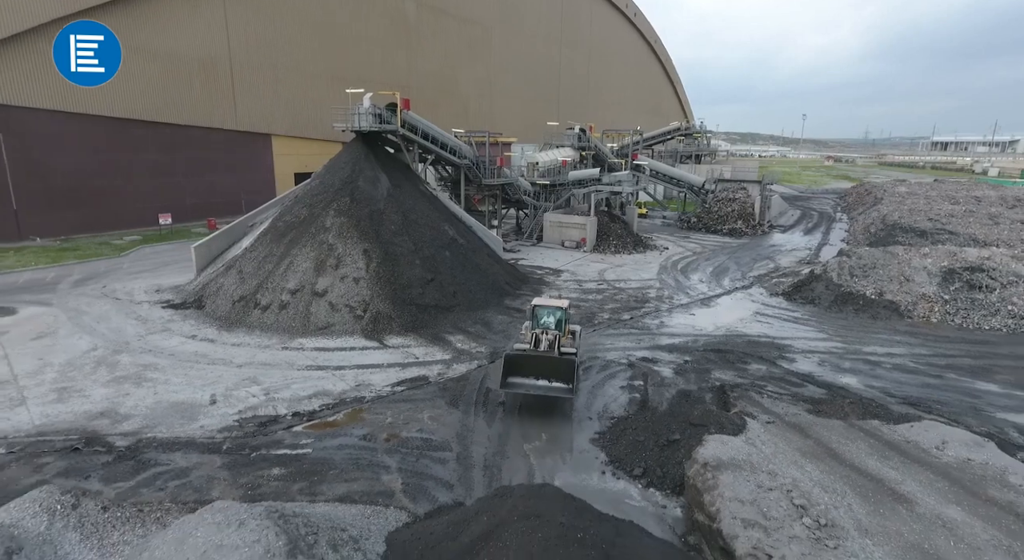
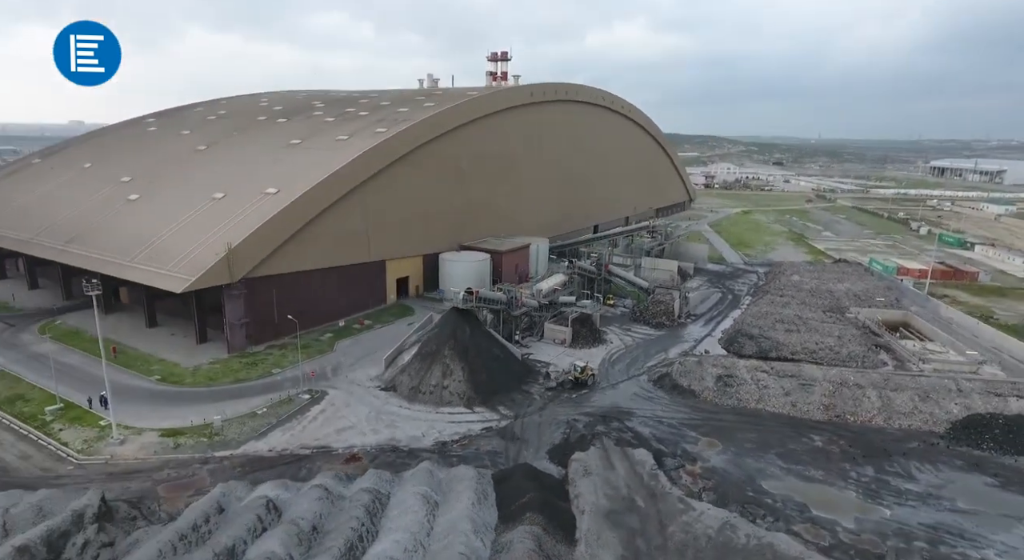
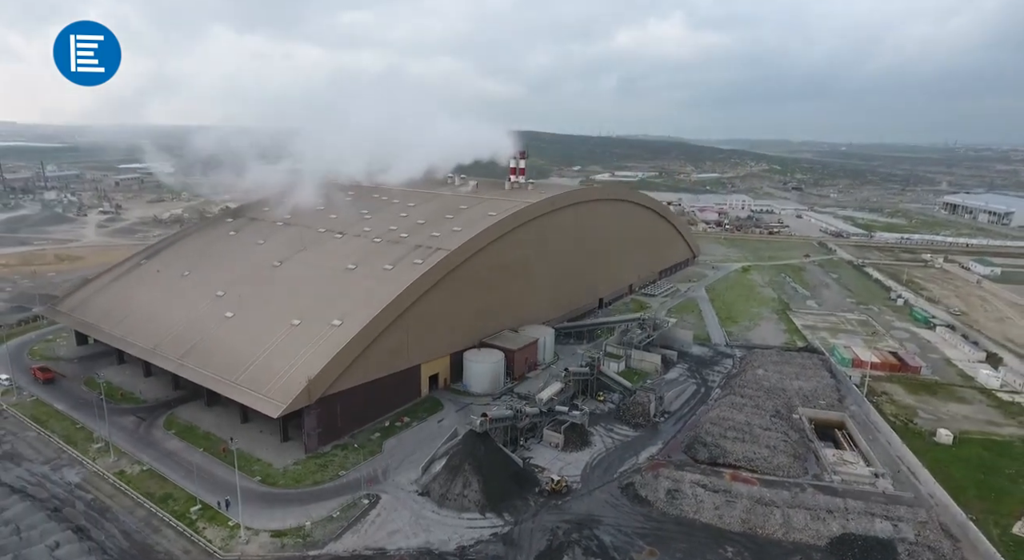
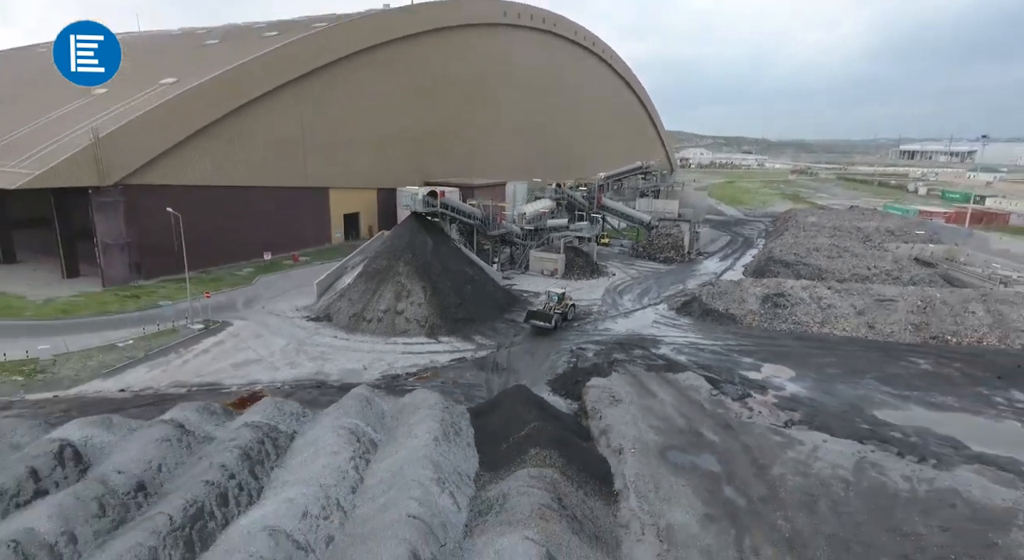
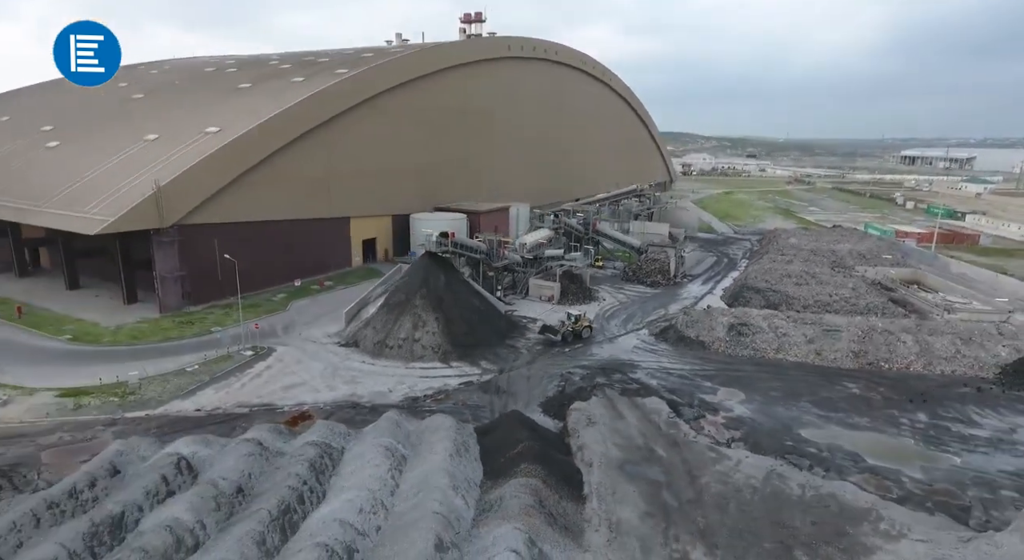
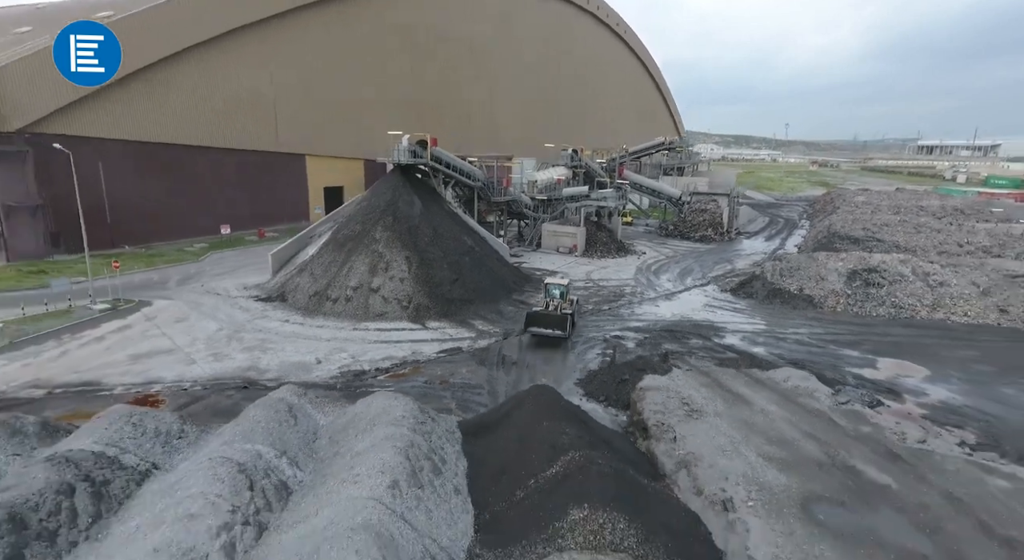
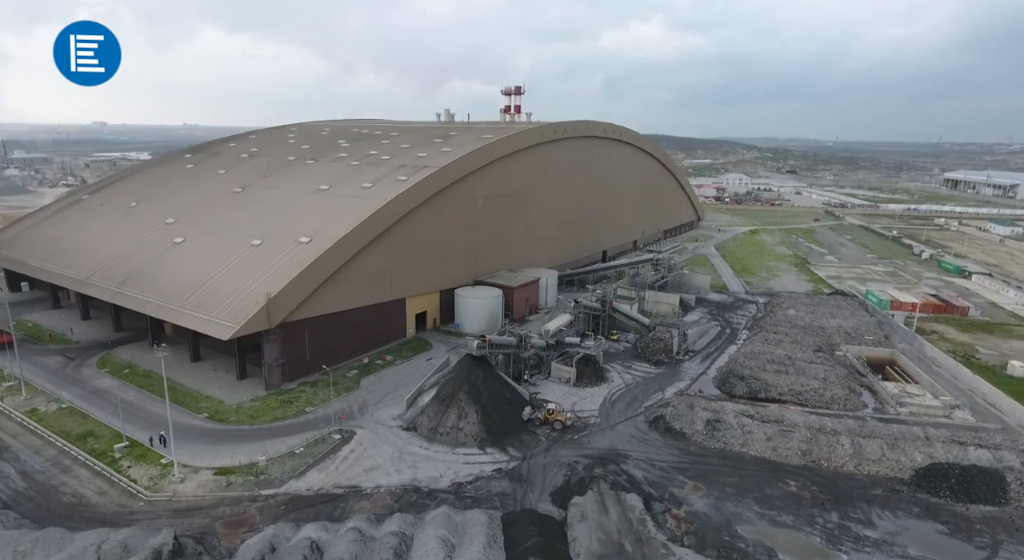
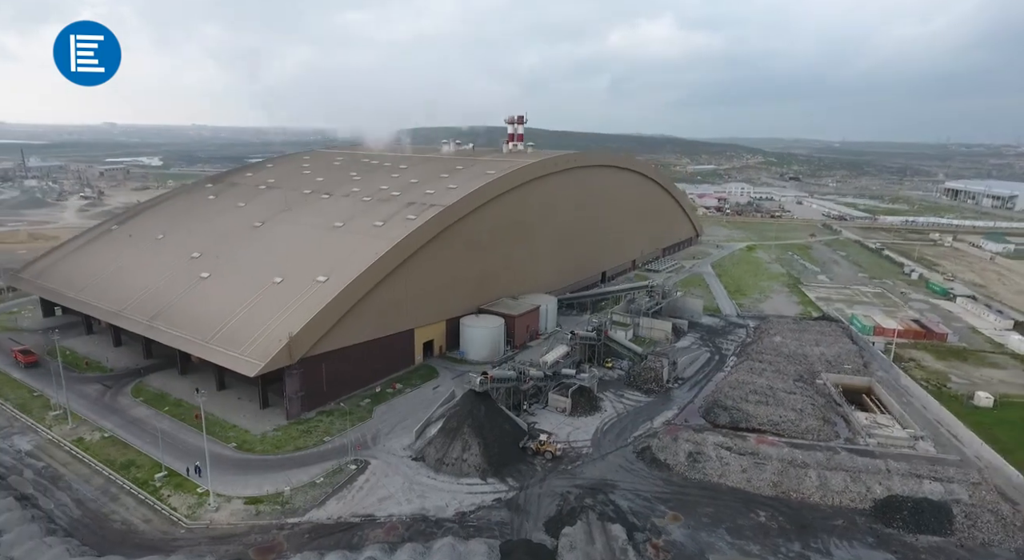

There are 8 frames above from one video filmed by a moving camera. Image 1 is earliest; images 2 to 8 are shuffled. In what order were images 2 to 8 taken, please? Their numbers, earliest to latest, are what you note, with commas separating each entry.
6, 4, 5, 2, 7, 8, 3
